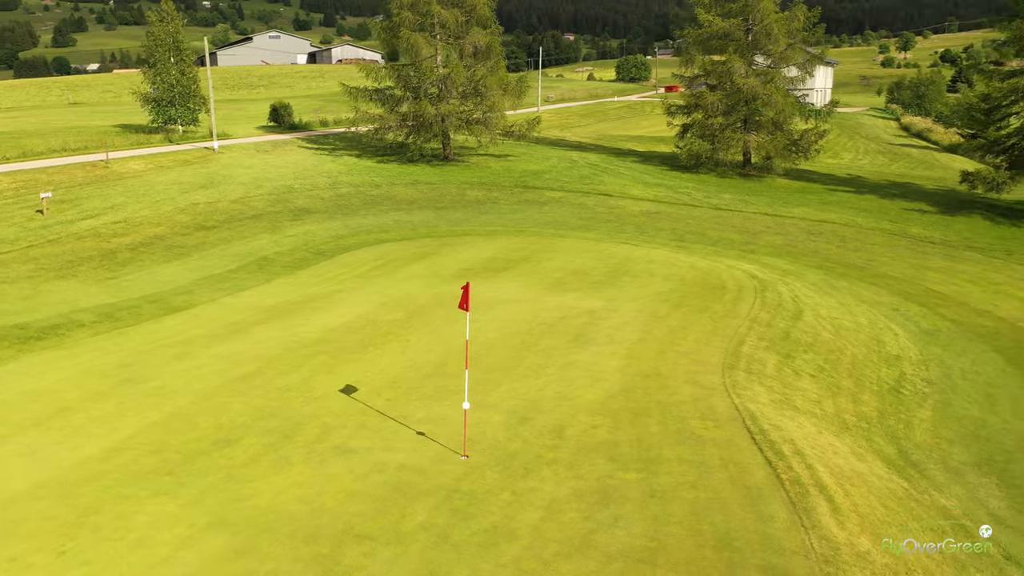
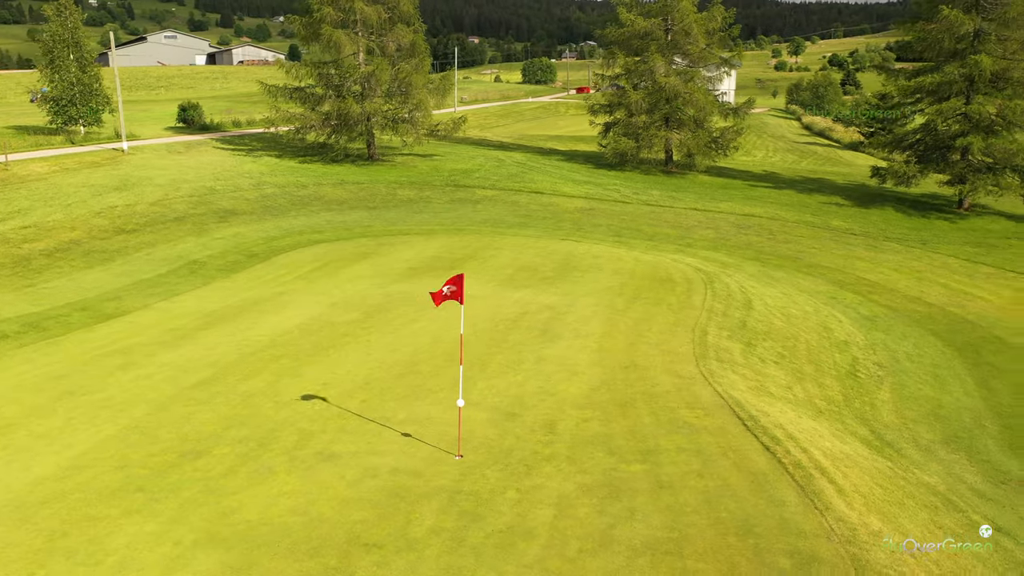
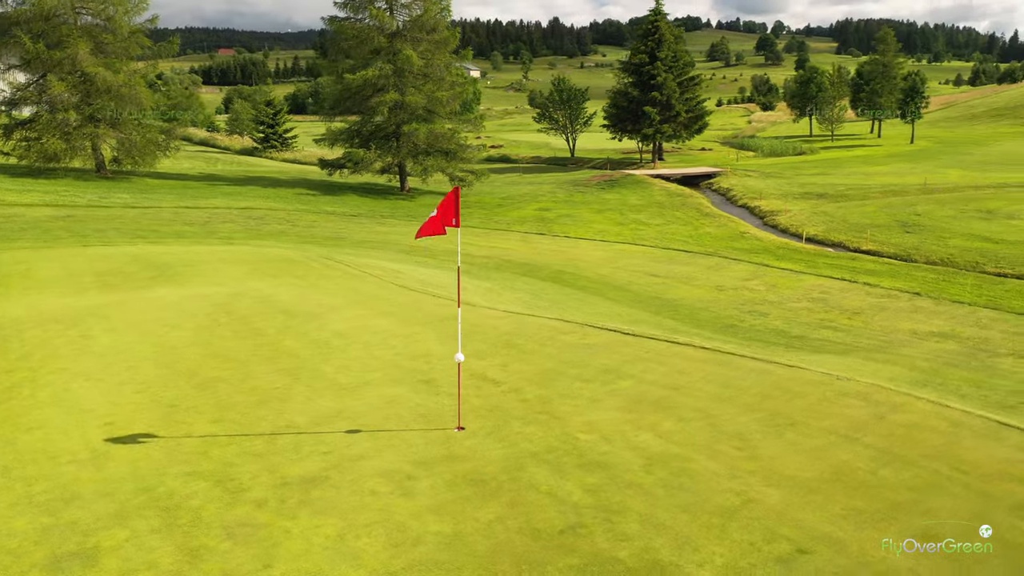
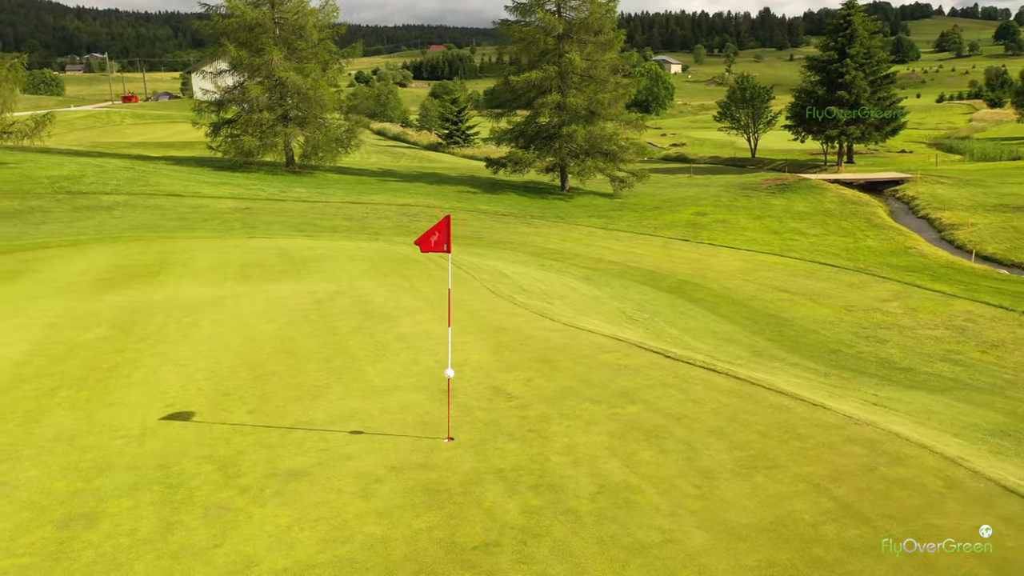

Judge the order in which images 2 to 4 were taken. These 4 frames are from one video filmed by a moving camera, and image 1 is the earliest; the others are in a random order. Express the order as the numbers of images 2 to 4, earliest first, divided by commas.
2, 4, 3
